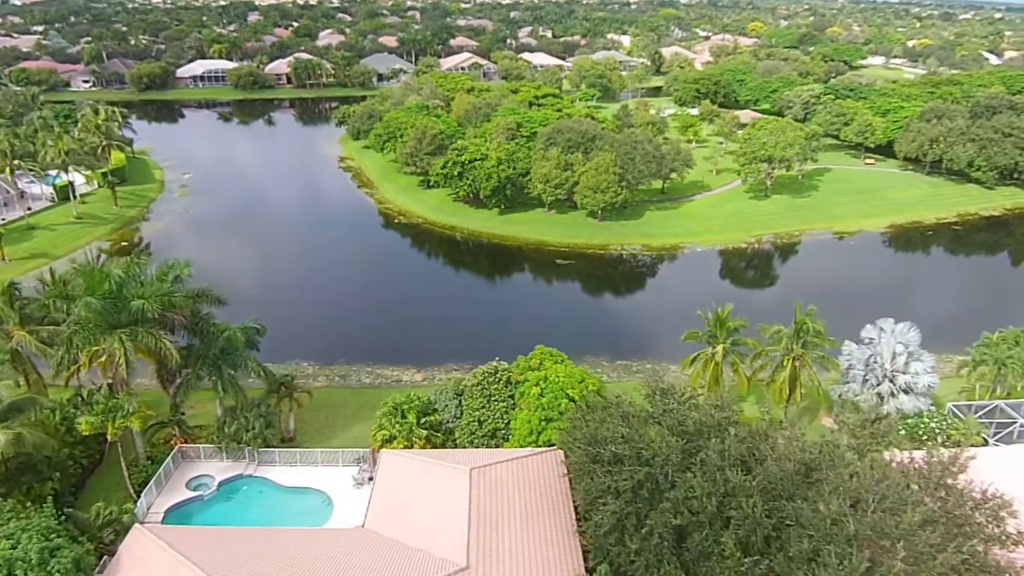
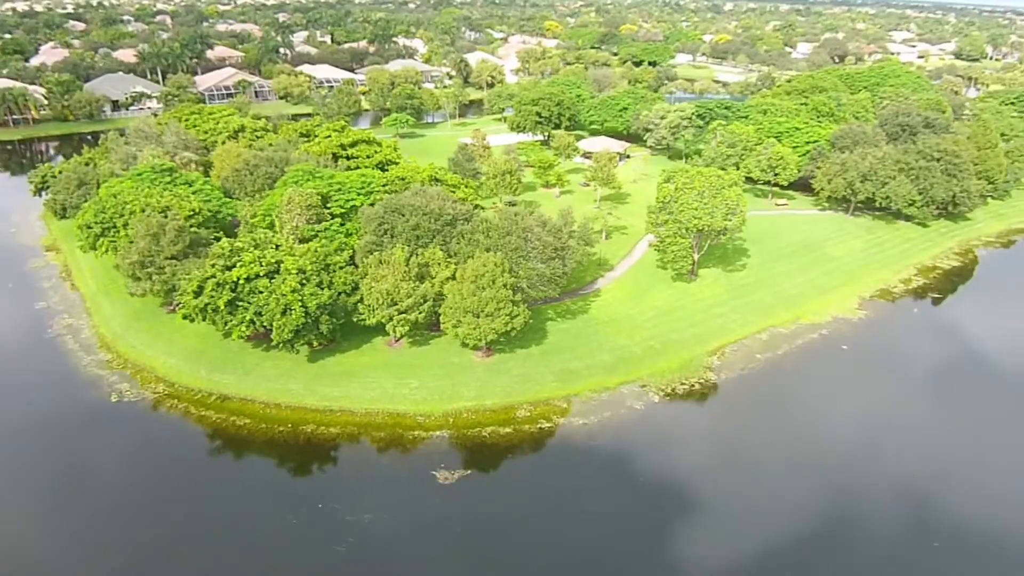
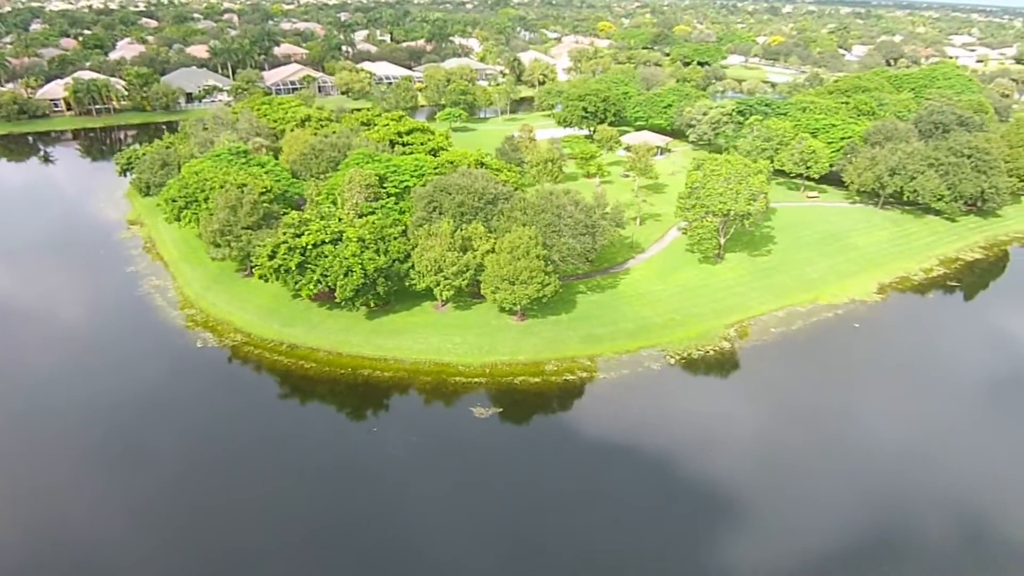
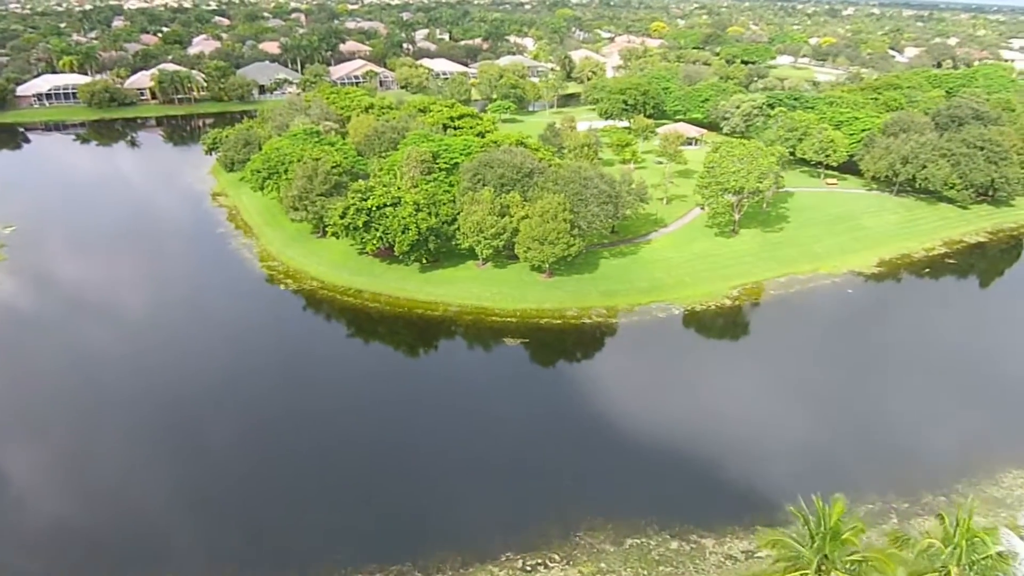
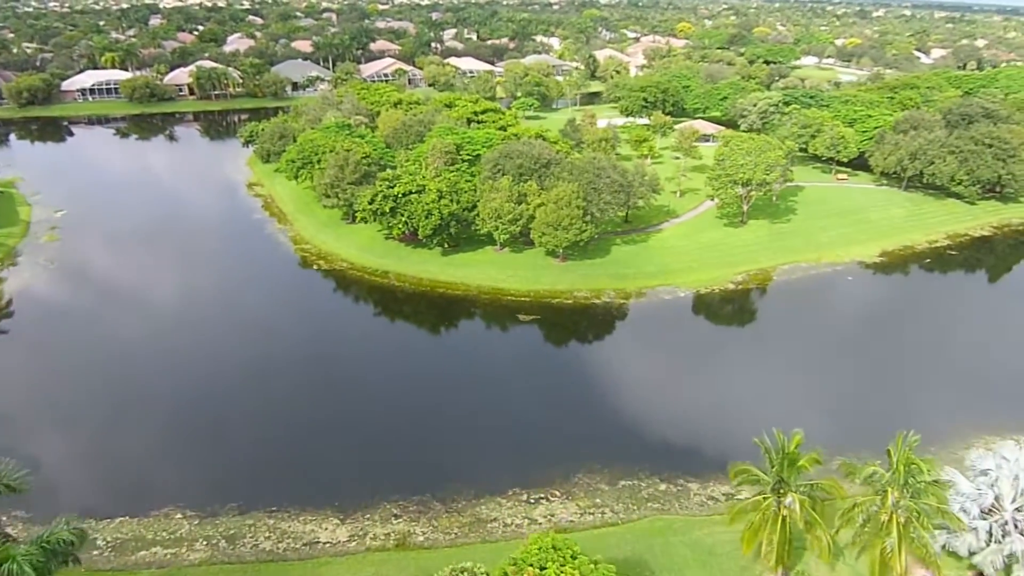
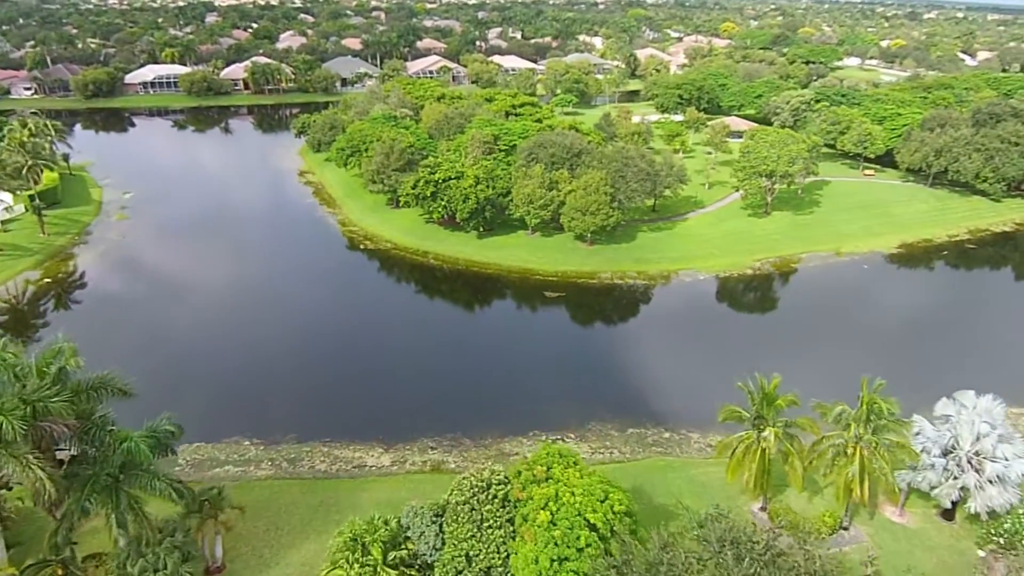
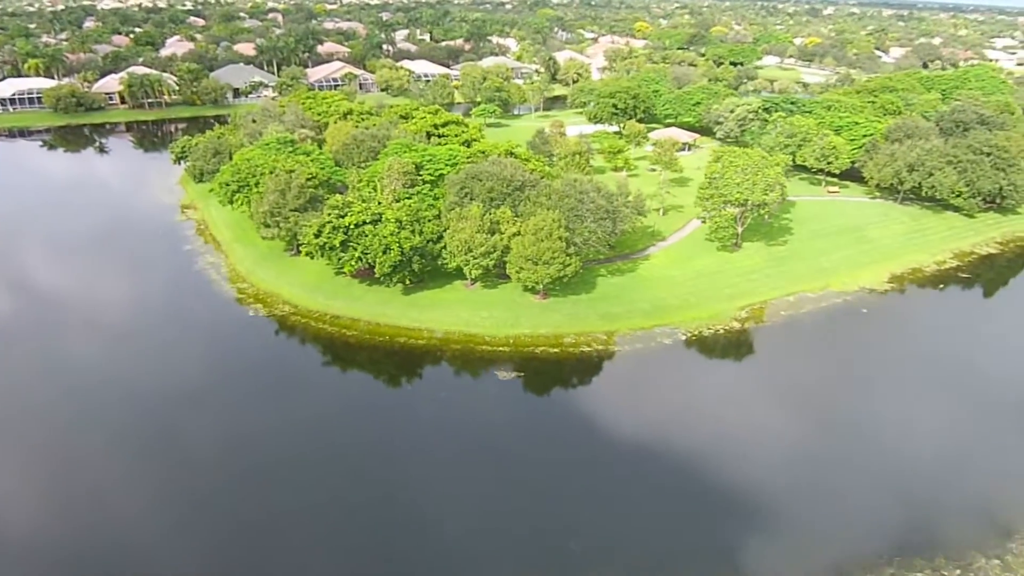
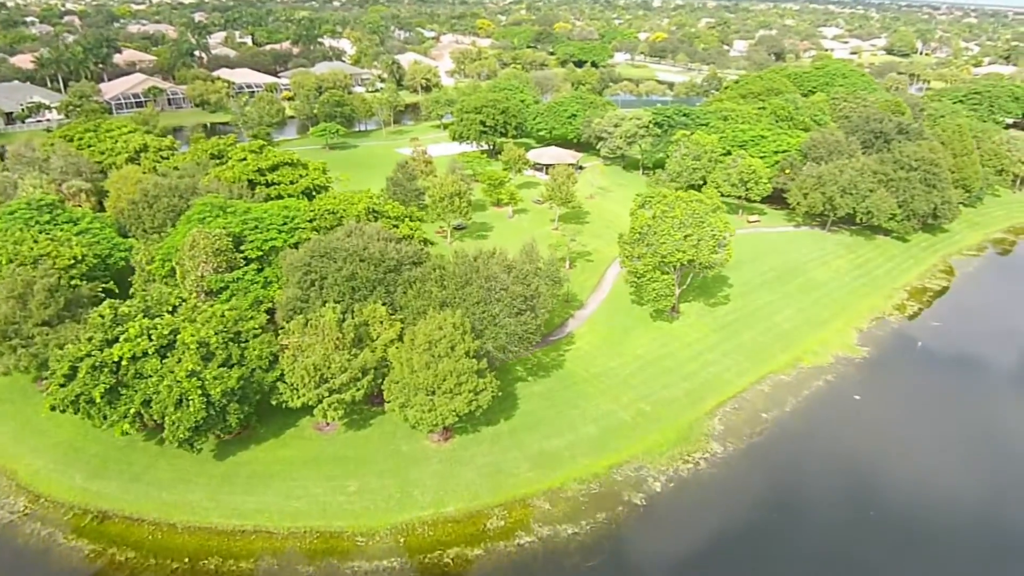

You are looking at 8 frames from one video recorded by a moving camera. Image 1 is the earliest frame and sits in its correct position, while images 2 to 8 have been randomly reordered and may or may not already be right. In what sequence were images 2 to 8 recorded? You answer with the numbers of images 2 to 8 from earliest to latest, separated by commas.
6, 5, 4, 7, 3, 2, 8
